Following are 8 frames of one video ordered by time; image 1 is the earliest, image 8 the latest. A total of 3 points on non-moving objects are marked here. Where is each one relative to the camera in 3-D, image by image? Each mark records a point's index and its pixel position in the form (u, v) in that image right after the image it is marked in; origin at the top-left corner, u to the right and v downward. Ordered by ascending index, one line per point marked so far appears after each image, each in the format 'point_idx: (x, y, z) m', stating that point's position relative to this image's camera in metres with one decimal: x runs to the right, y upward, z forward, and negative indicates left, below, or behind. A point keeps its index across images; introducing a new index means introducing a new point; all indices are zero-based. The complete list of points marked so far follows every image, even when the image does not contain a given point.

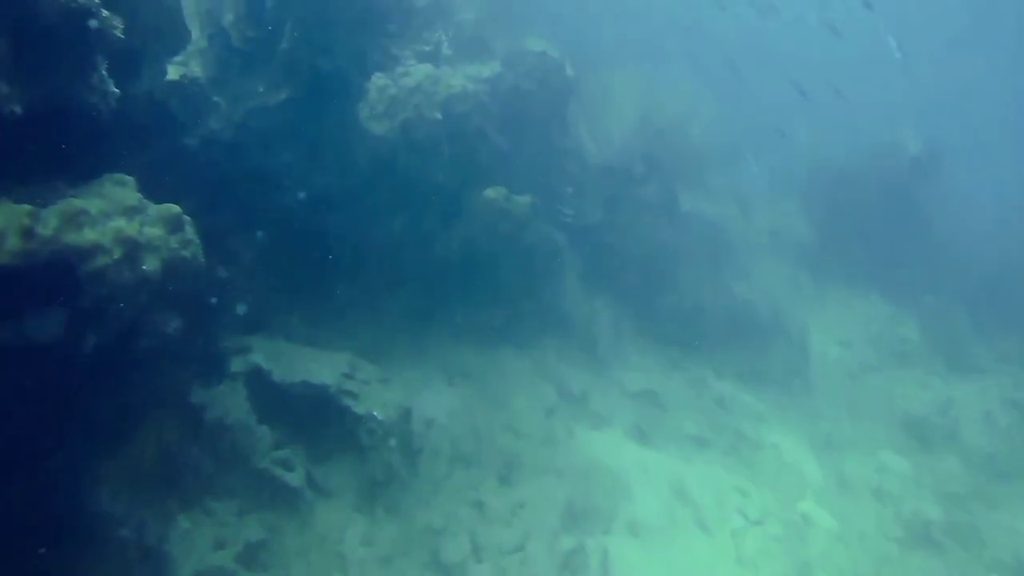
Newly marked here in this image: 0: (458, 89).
0: (-0.6, +2.0, +8.8) m
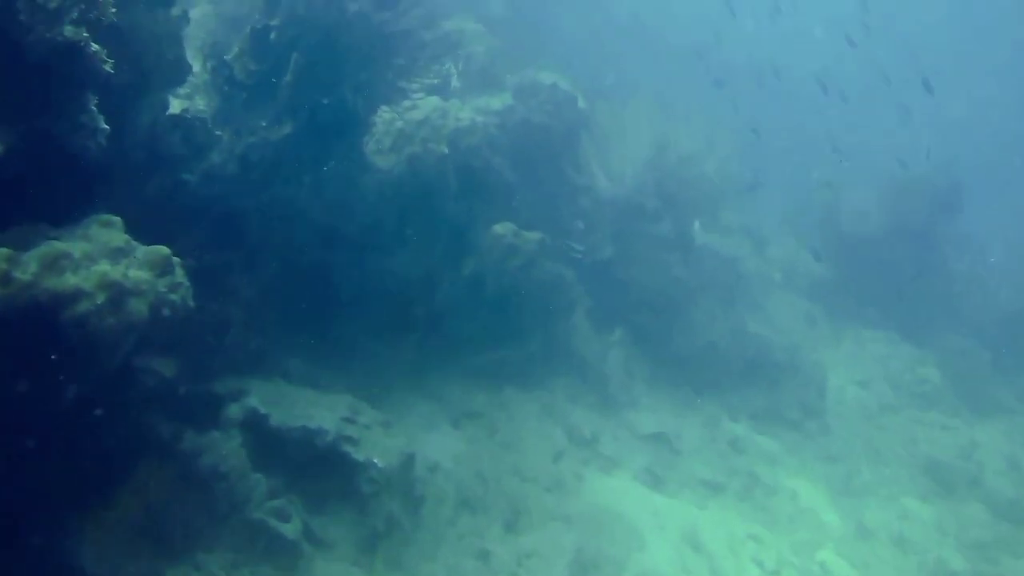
0: (-0.5, +1.6, +8.7) m
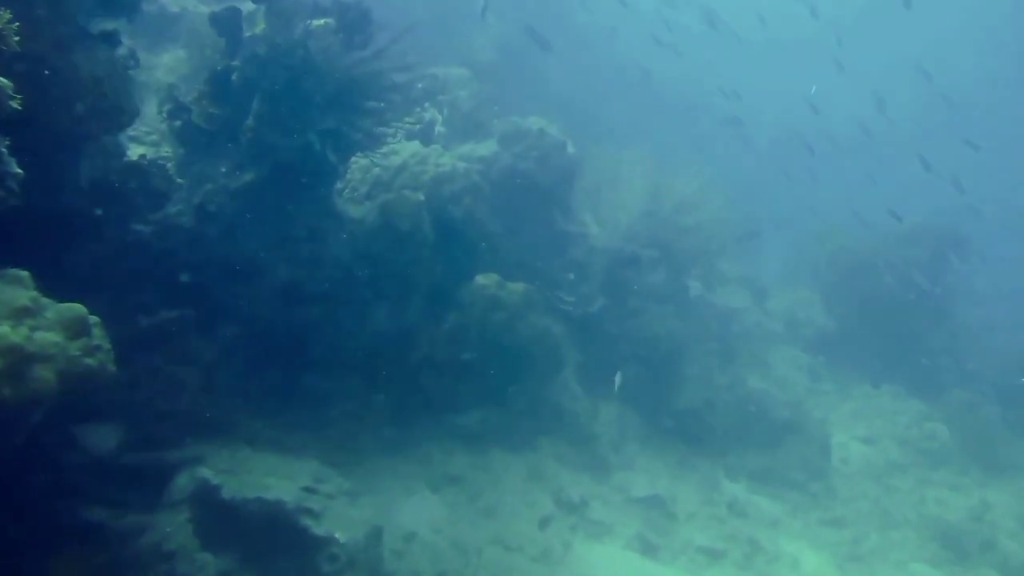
0: (-0.6, +1.1, +8.3) m
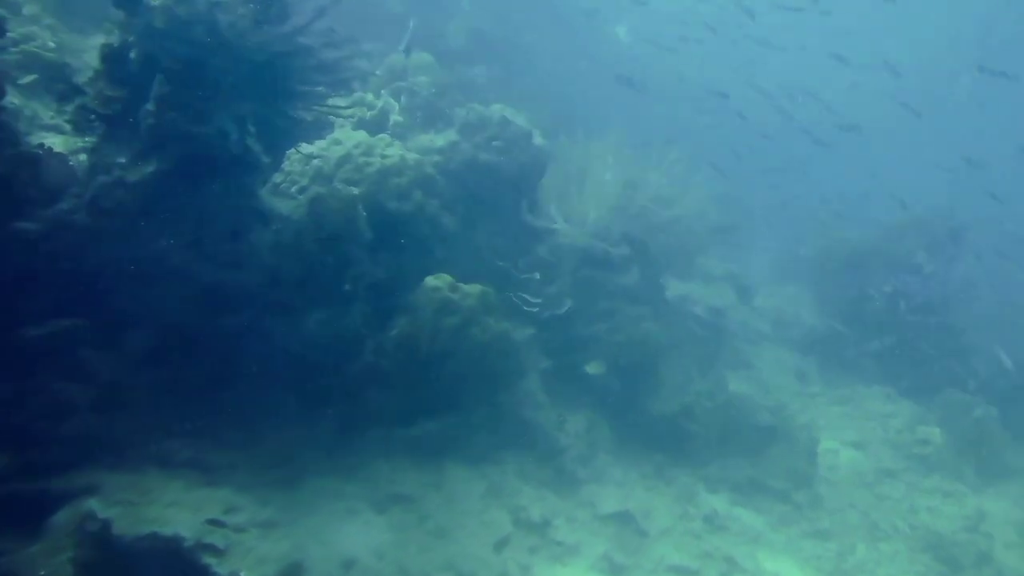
0: (-1.0, +1.1, +7.6) m
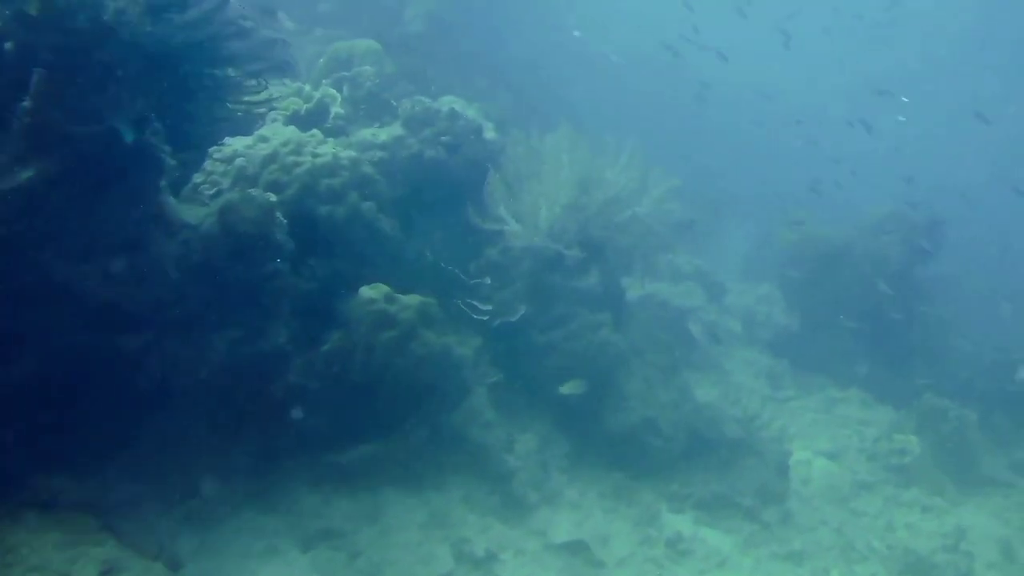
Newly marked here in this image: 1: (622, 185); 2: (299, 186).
0: (-1.5, +1.0, +7.0) m
1: (+1.3, +1.1, +10.5) m
2: (-1.6, +0.8, +6.8) m
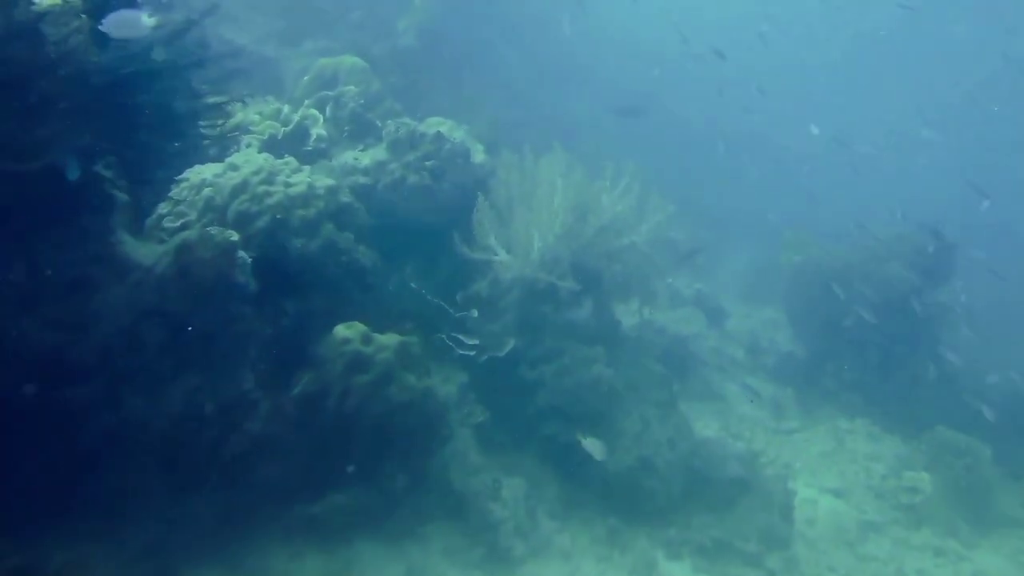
0: (-1.6, +0.7, +6.5) m
1: (+1.2, +0.8, +10.1) m
2: (-1.7, +0.5, +6.4) m
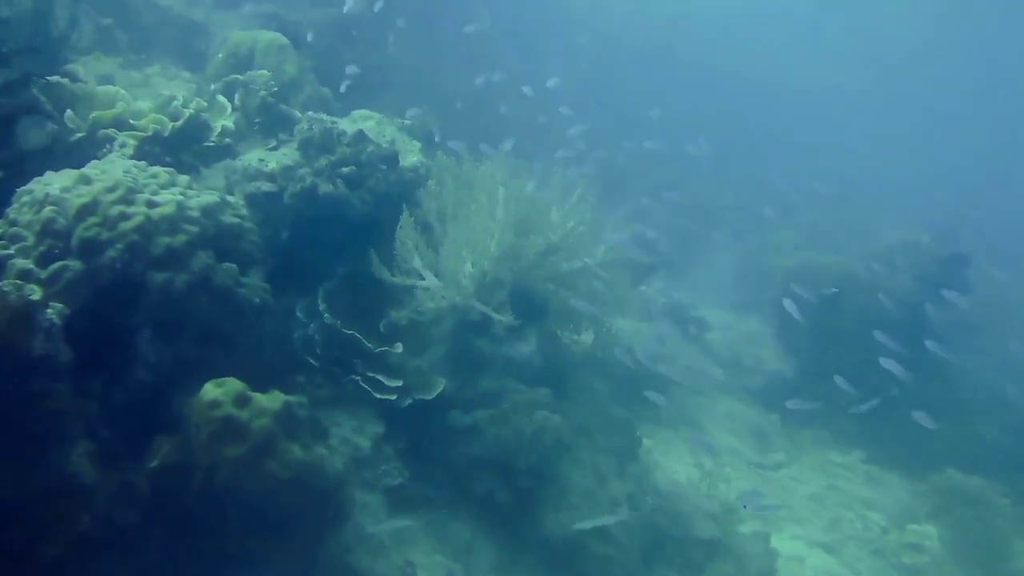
0: (-2.1, +0.5, +5.2) m
1: (+0.7, +0.7, +8.7) m
2: (-2.3, +0.2, +5.1) m
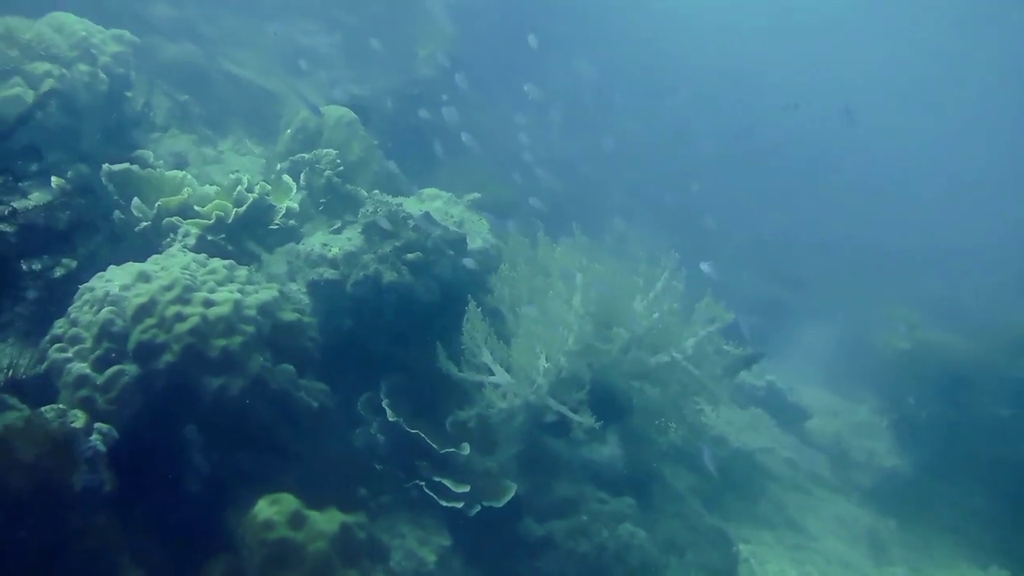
0: (-1.6, -0.1, +4.8) m
1: (+1.5, -0.1, +8.0) m
2: (-1.8, -0.4, +4.7) m
